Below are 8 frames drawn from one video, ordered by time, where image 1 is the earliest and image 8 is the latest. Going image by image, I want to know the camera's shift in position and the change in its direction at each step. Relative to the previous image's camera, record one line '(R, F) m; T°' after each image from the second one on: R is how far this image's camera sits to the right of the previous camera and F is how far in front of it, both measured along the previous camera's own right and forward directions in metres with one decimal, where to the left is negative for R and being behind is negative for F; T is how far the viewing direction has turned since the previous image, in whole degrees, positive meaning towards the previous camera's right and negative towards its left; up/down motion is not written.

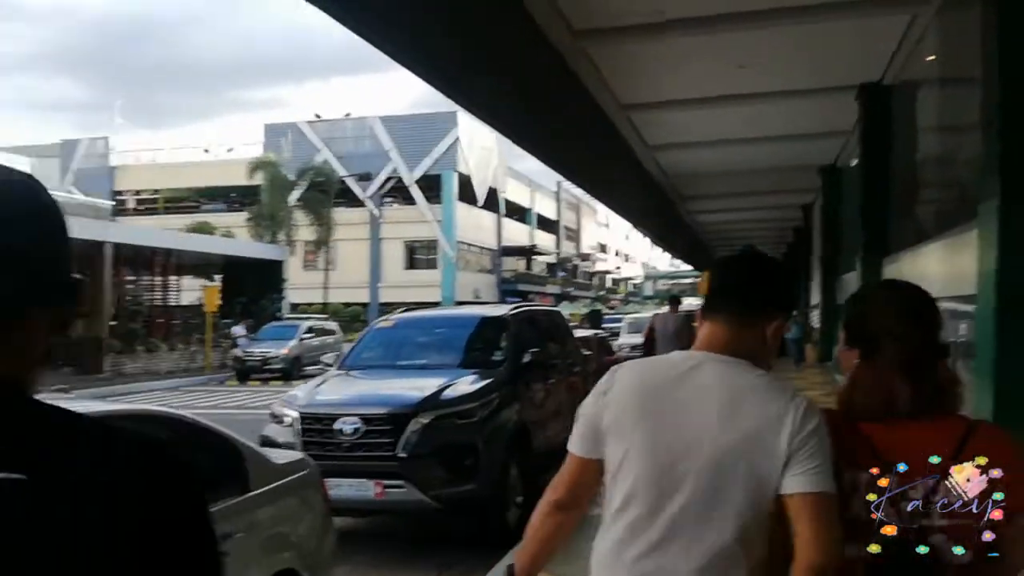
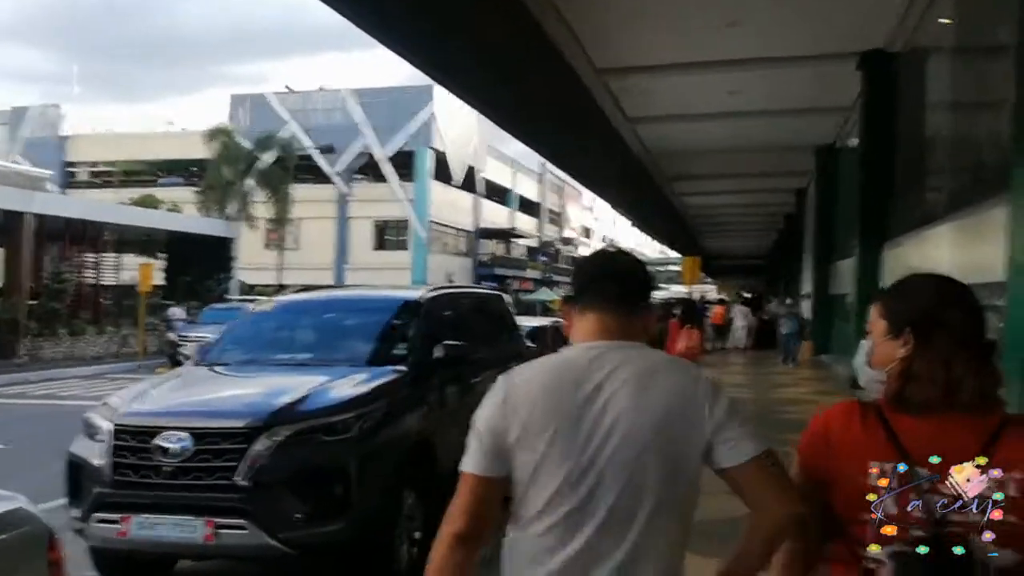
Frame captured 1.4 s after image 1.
(+0.4, +0.9) m; +1°
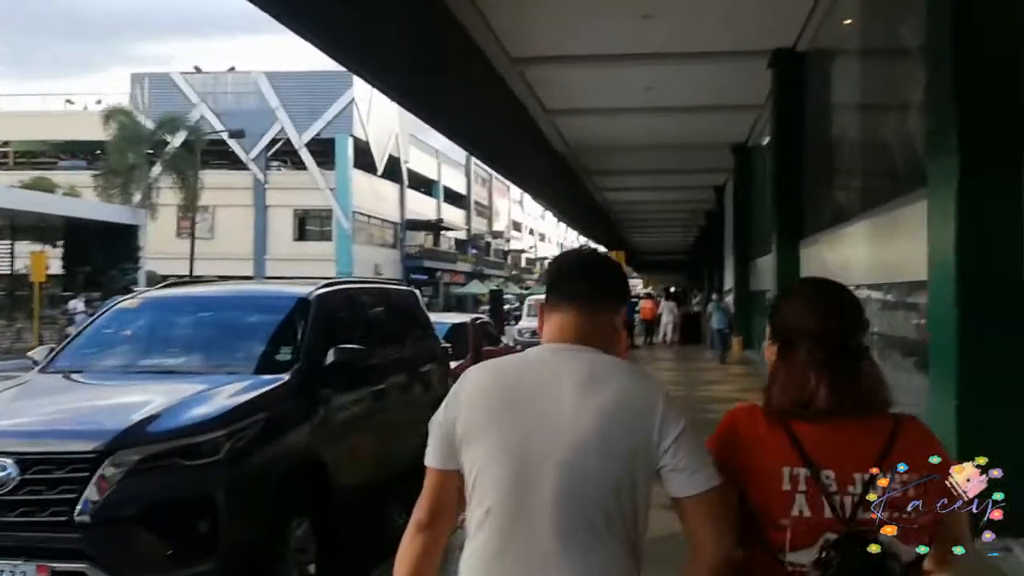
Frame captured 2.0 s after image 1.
(+0.1, +0.3) m; +5°
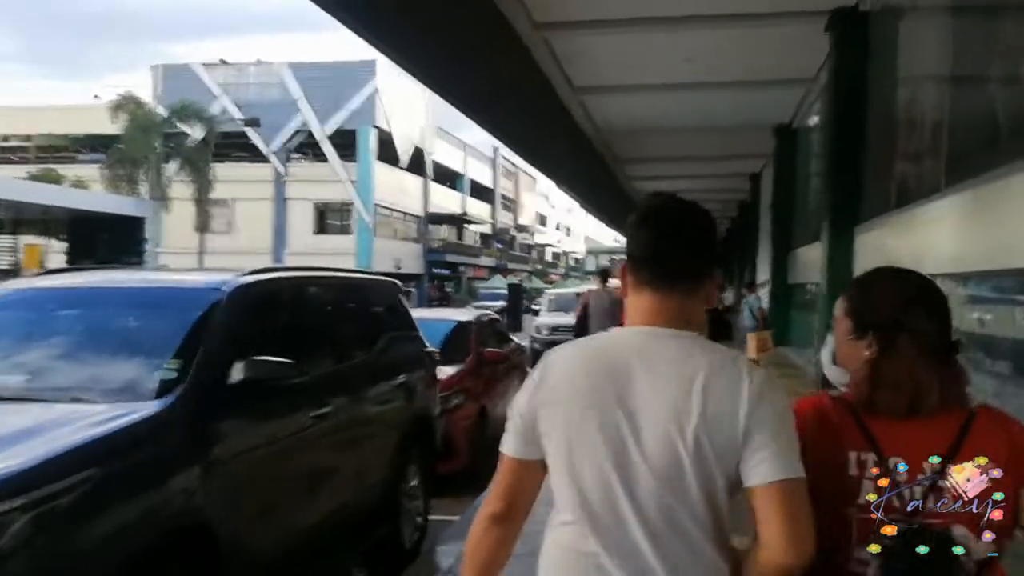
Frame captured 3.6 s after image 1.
(+0.1, +0.7) m; -2°
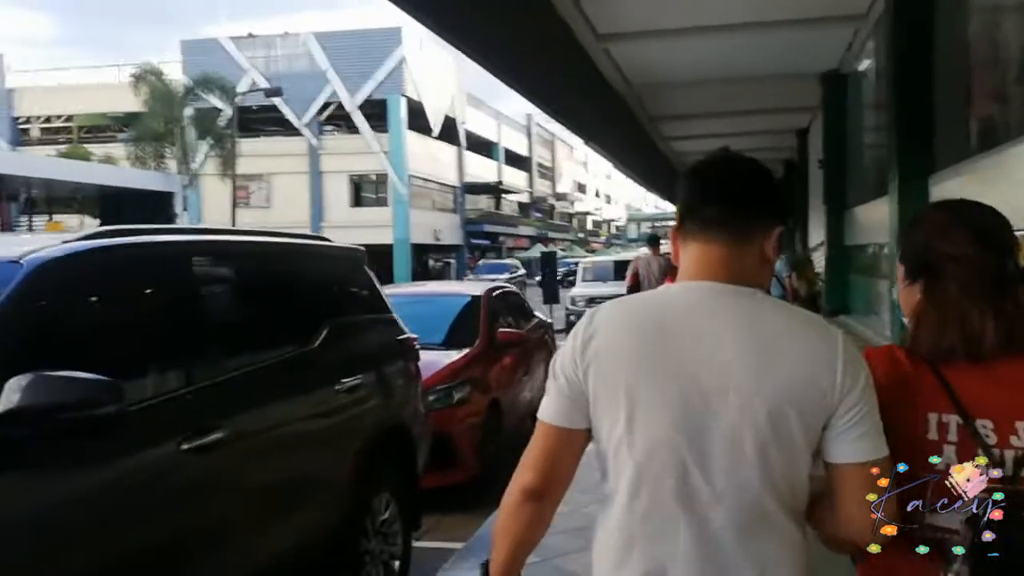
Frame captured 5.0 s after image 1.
(+0.2, +0.5) m; -4°
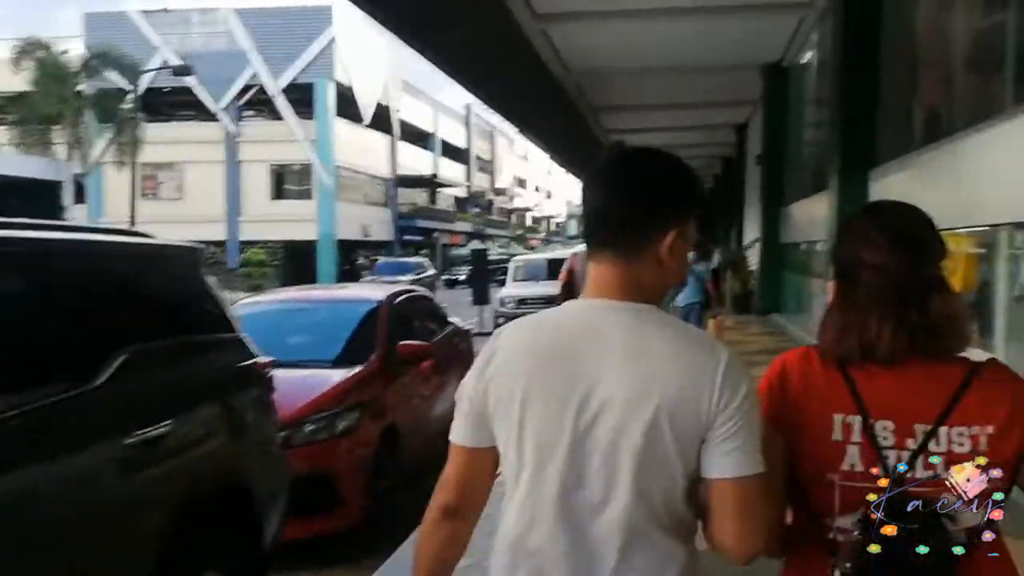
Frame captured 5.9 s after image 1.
(+0.2, +0.7) m; +4°
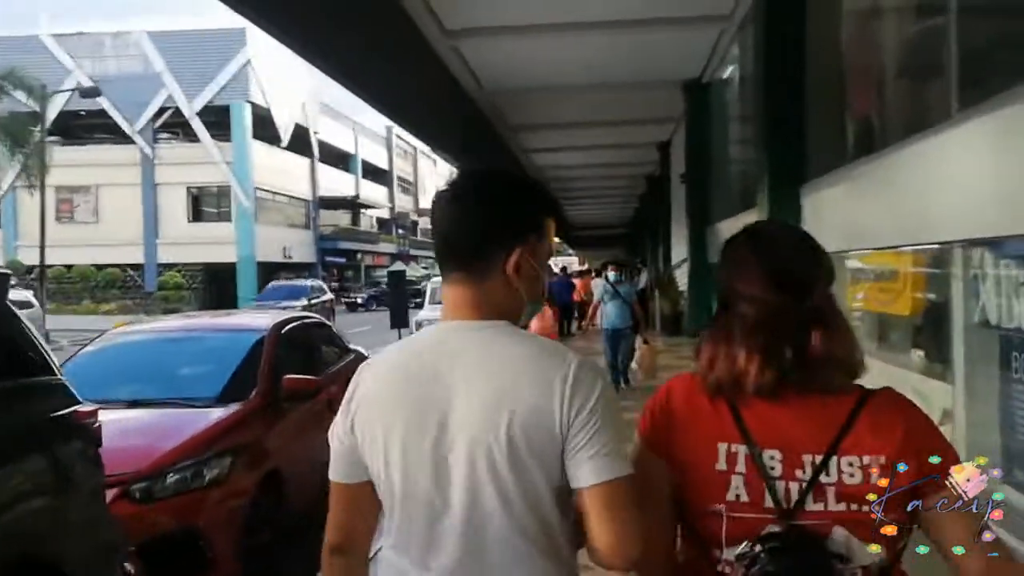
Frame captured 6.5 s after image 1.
(+0.2, +0.3) m; +5°
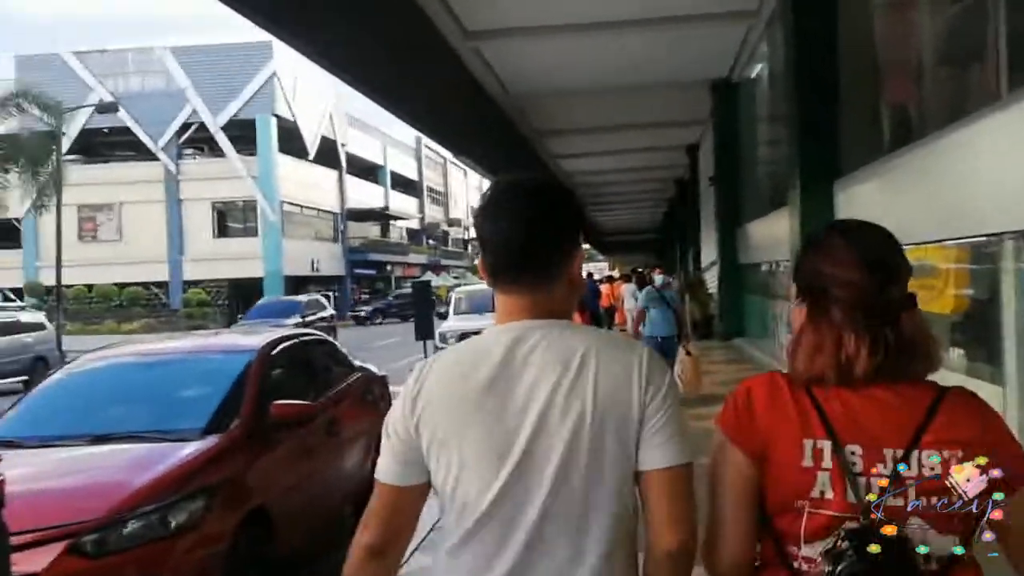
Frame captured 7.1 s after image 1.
(+0.2, +0.3) m; -3°
